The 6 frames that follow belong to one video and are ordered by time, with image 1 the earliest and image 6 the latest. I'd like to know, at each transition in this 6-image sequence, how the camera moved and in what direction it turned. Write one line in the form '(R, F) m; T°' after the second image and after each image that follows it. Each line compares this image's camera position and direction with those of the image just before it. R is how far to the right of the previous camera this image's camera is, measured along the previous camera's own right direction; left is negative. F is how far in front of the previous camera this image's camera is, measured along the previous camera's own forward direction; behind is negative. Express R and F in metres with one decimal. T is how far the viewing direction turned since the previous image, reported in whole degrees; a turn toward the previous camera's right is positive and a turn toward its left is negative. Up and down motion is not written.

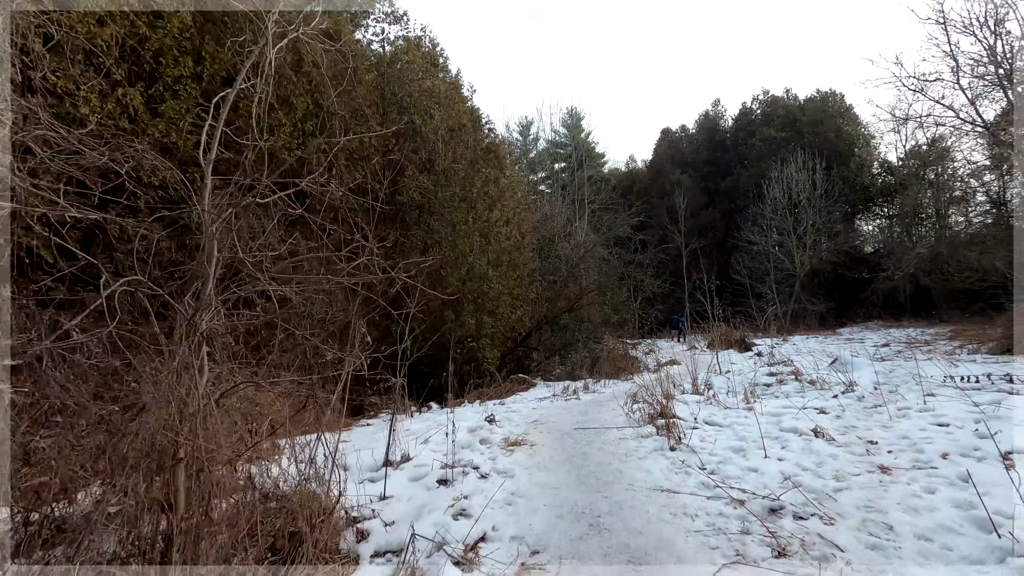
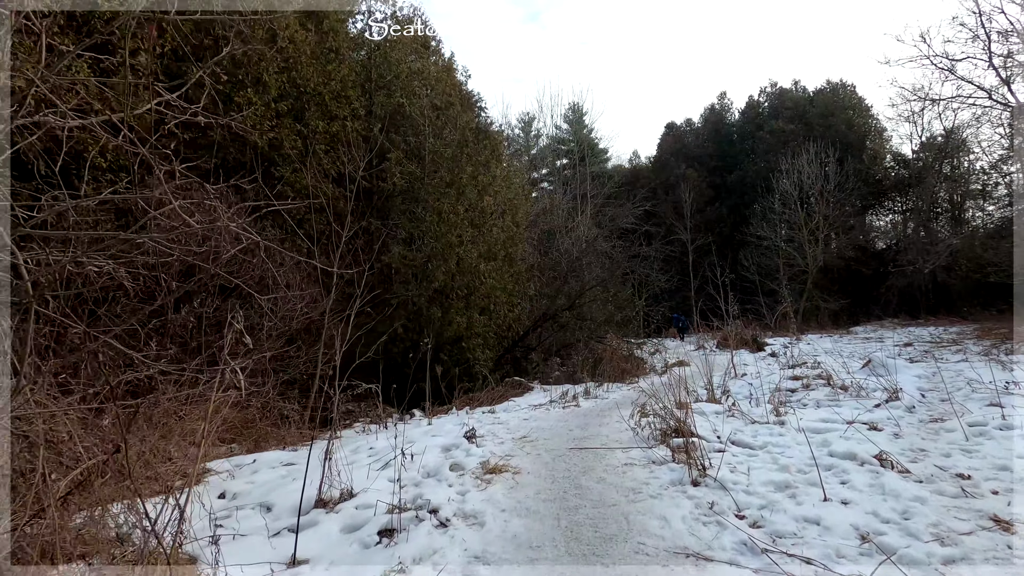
(+0.2, +0.9) m; 0°
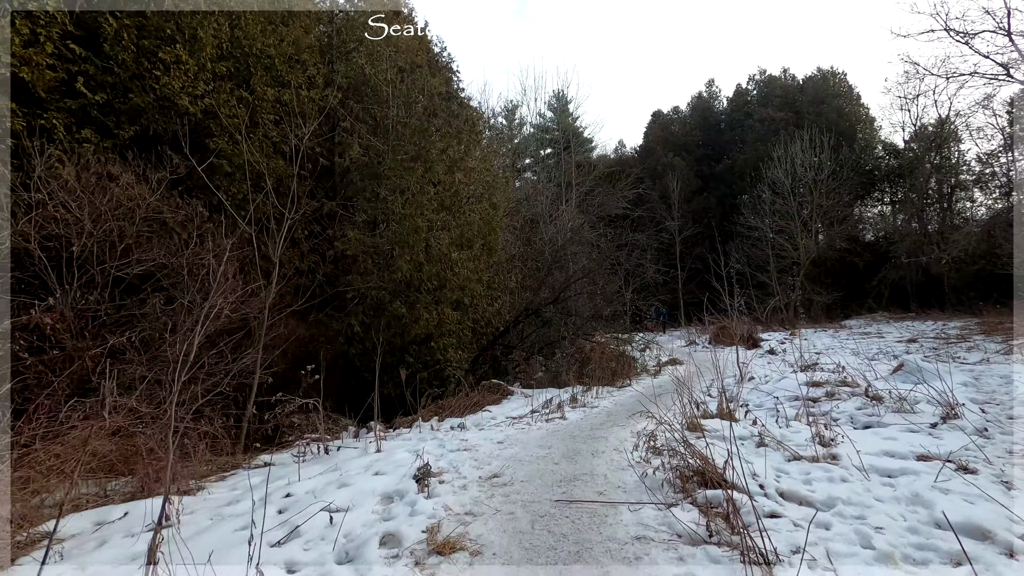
(+0.1, +1.2) m; +2°
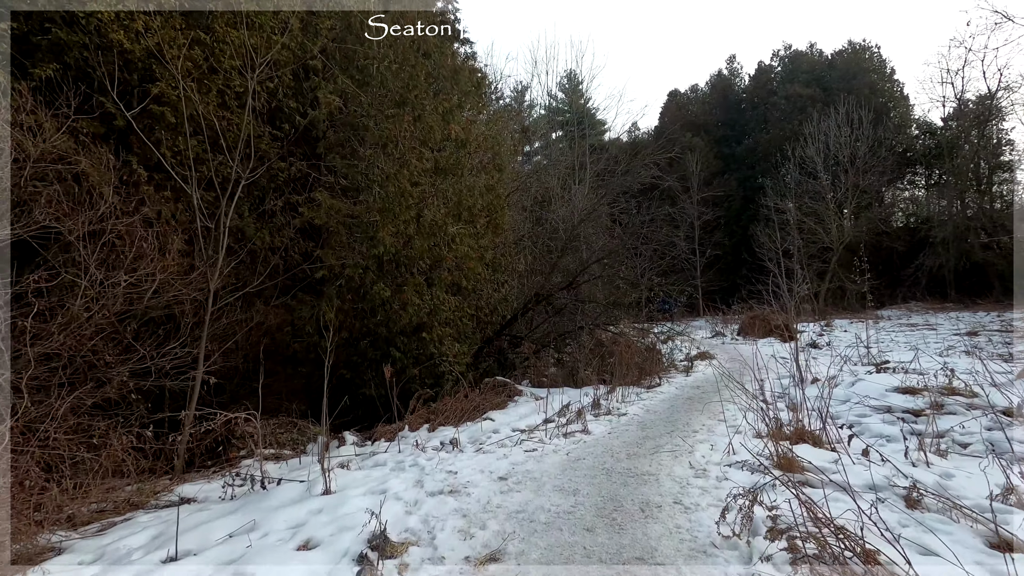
(0.0, +1.4) m; -1°
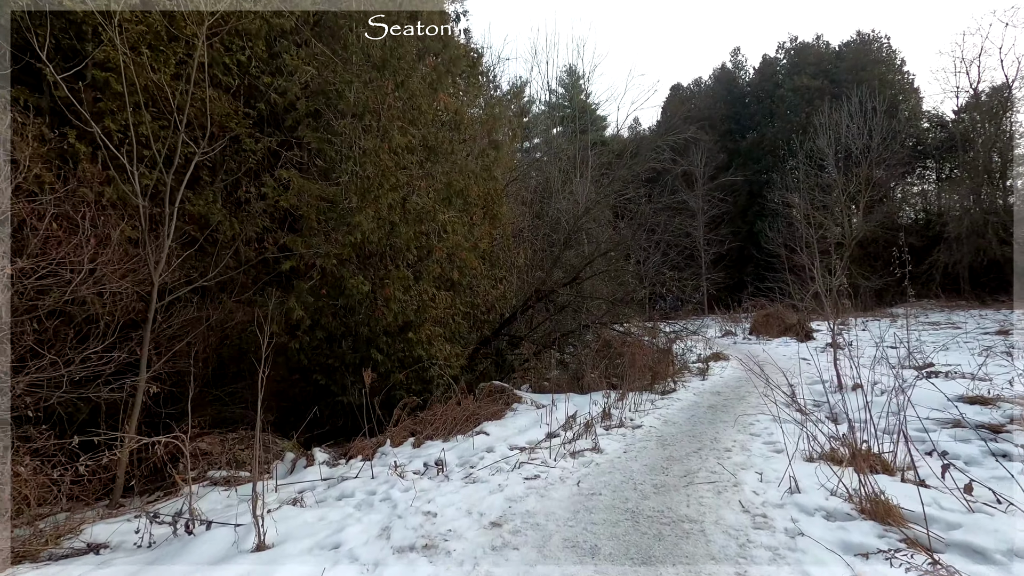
(0.0, +0.8) m; 0°
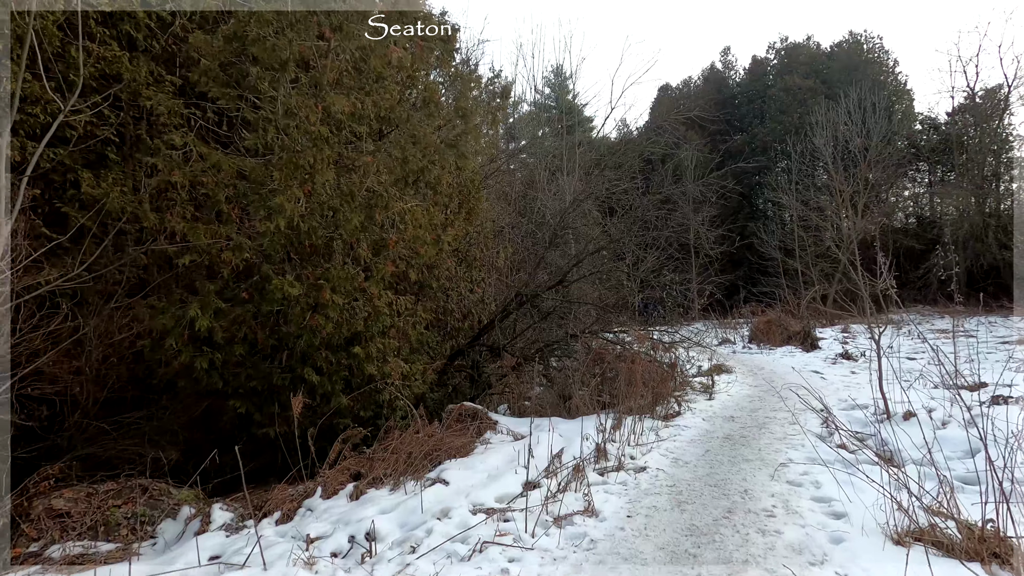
(+0.1, +1.1) m; +1°
